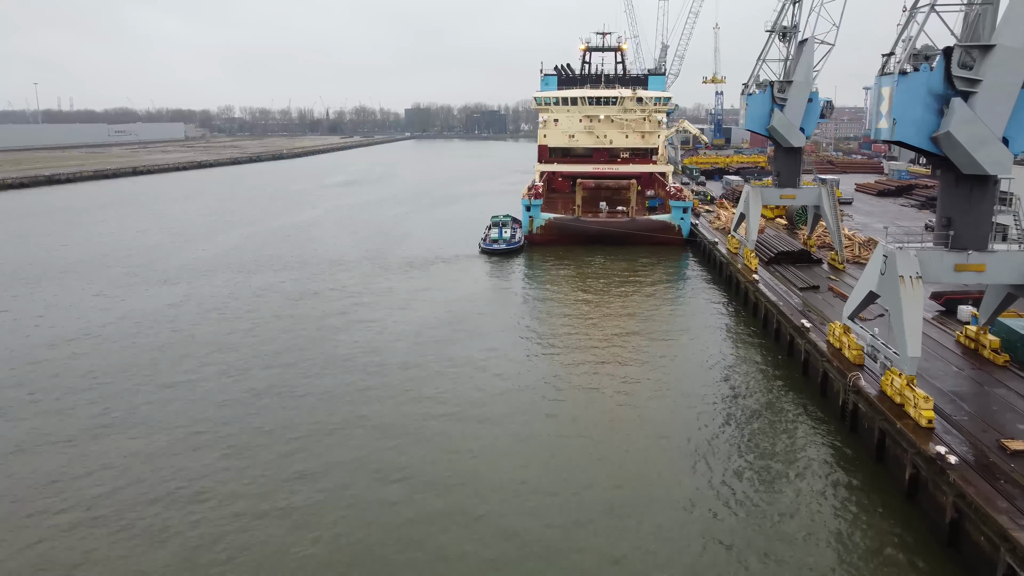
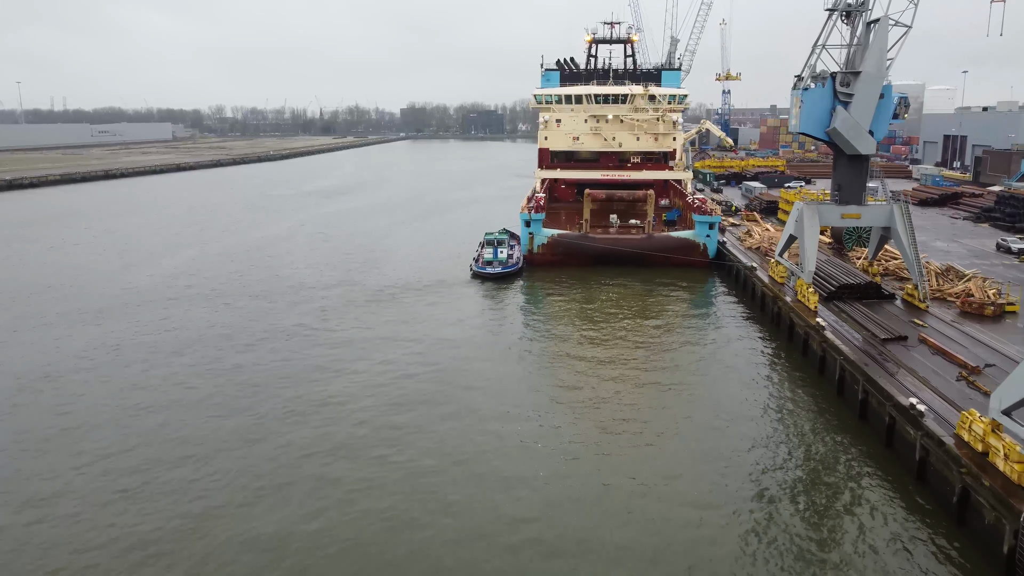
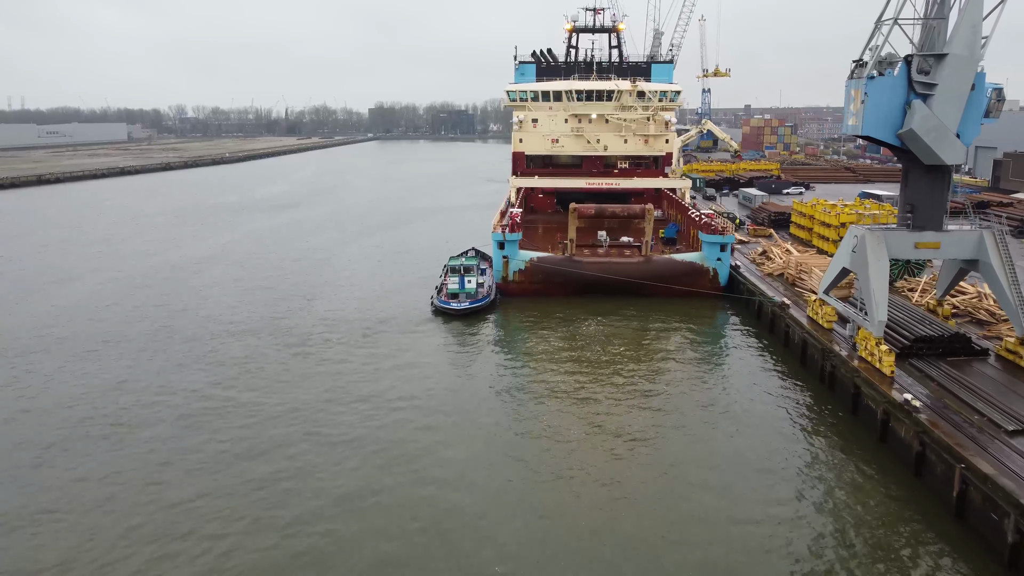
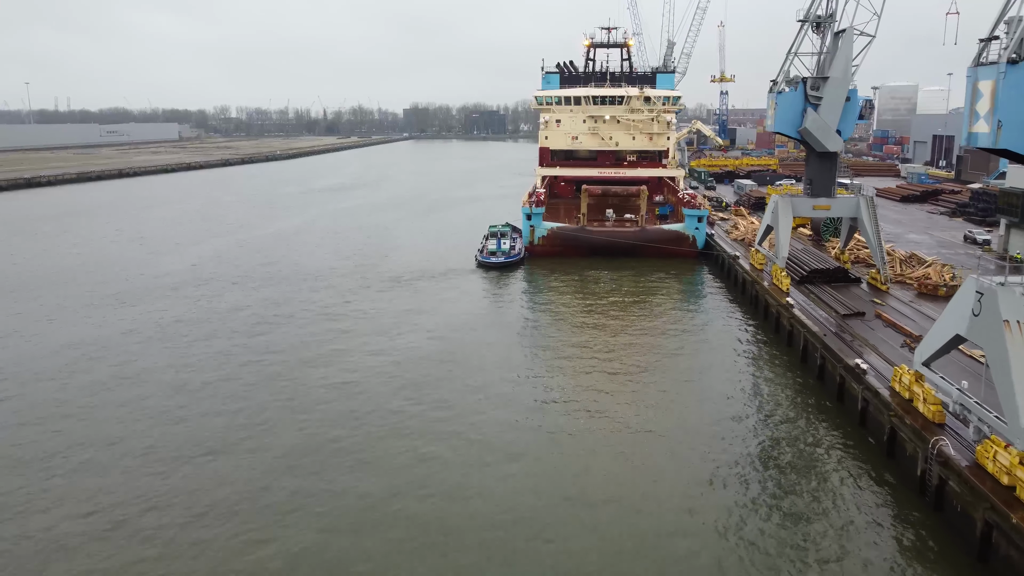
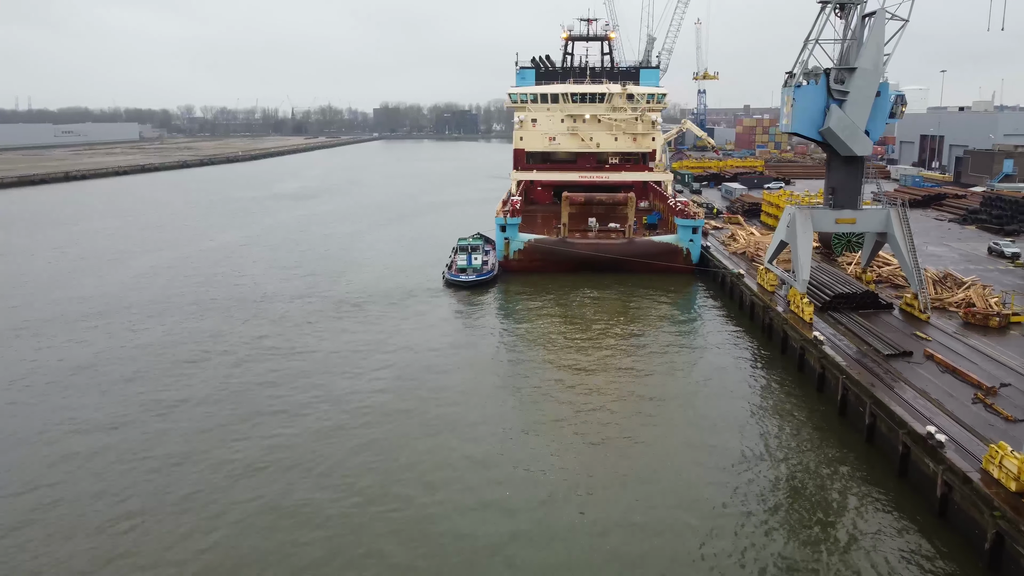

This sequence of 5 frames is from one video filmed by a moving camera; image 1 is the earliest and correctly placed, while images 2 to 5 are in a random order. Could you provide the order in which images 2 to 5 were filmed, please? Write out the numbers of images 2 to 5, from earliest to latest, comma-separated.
4, 2, 5, 3
